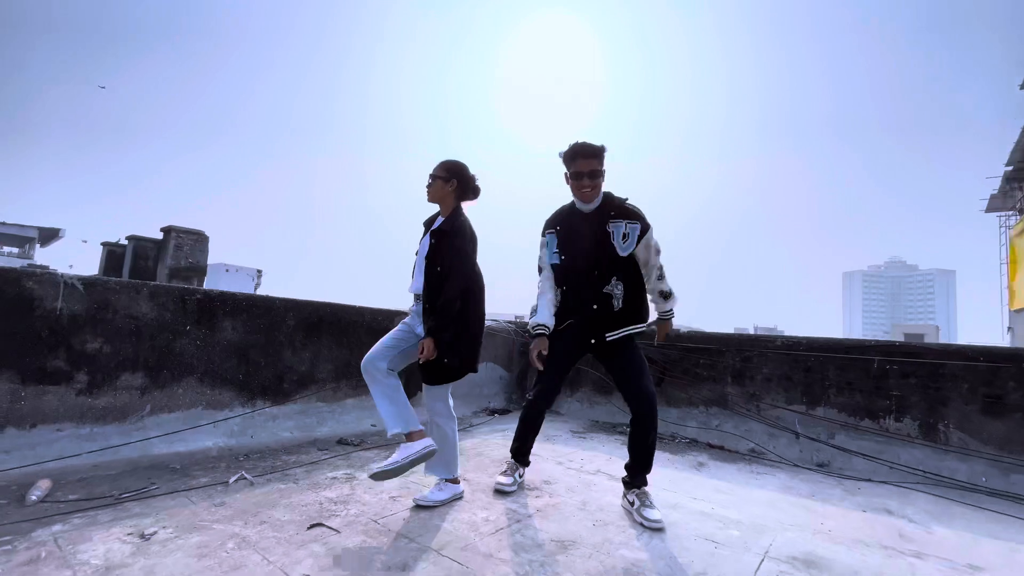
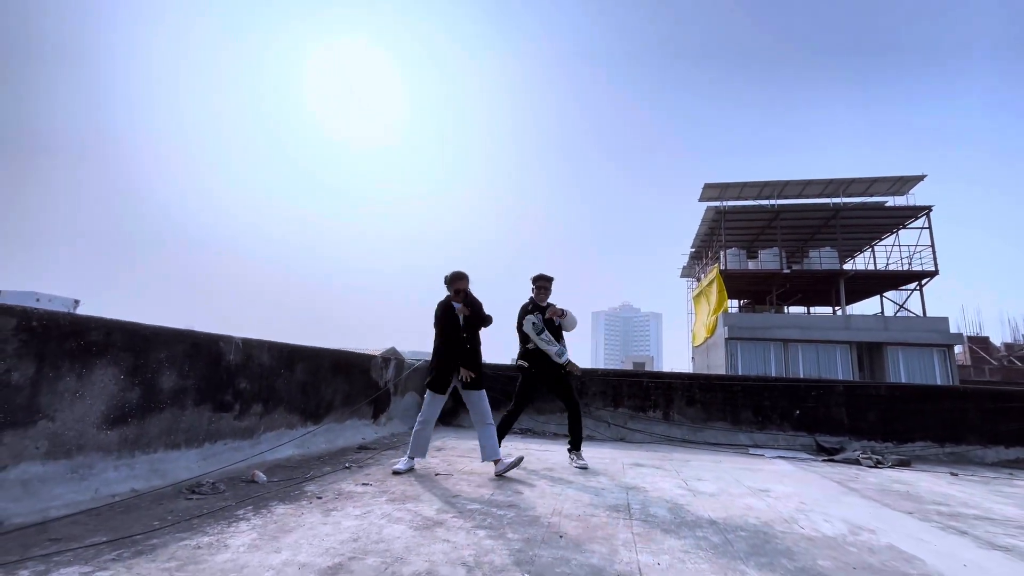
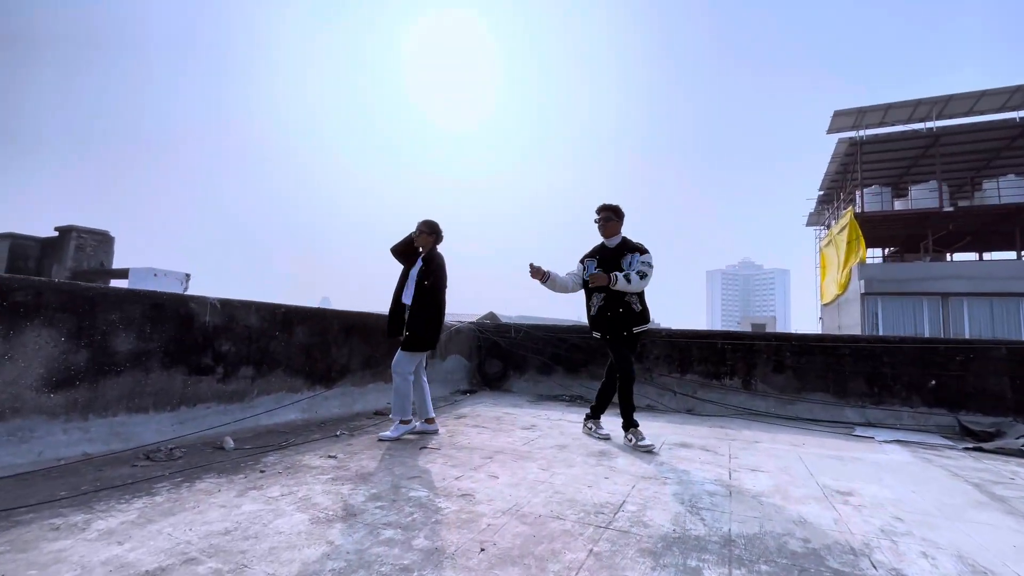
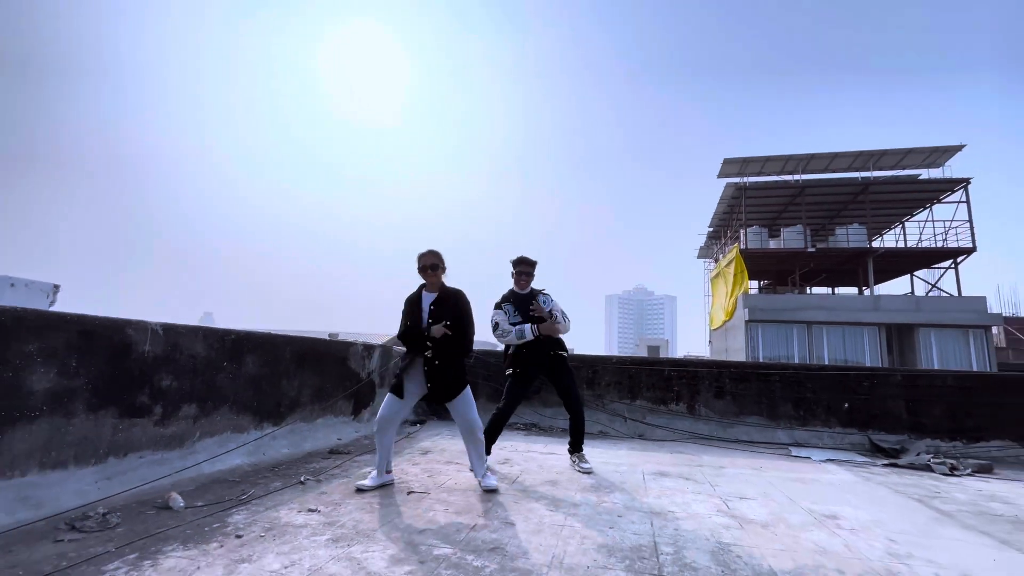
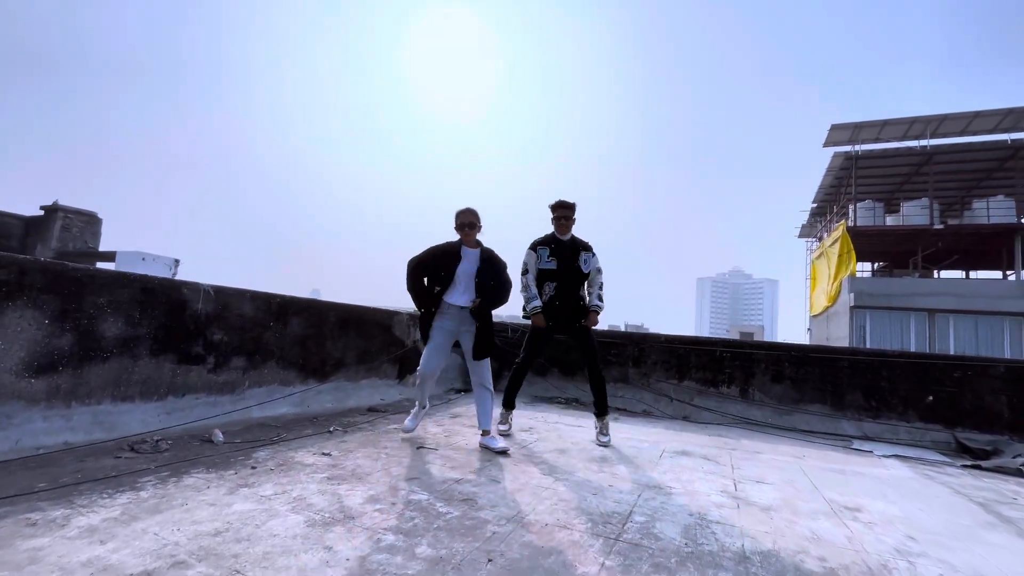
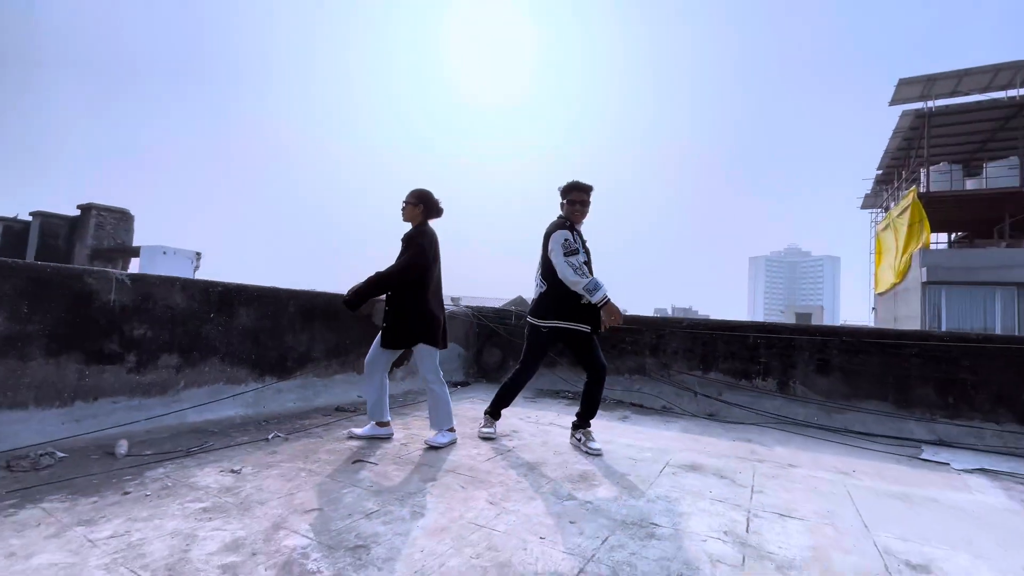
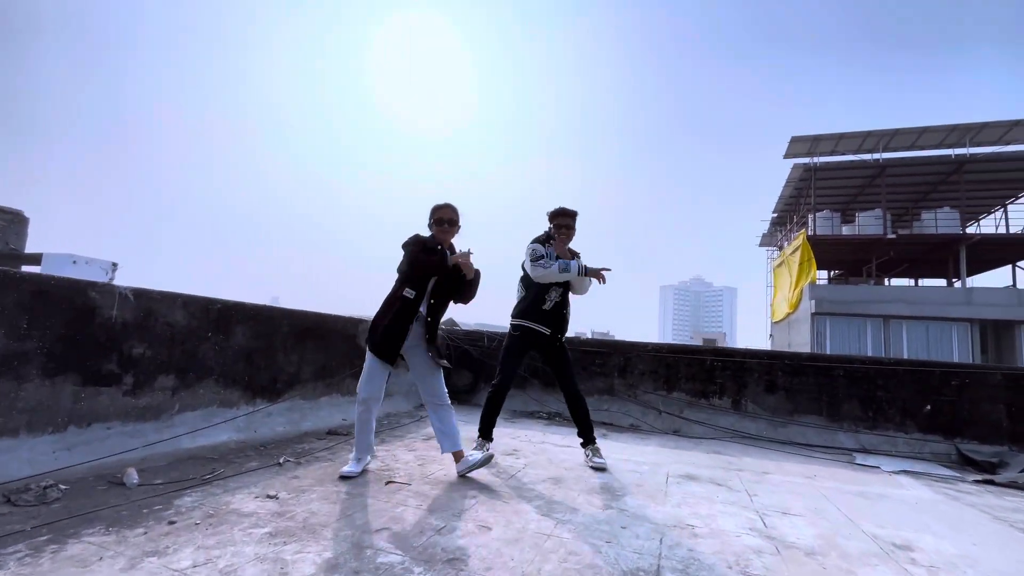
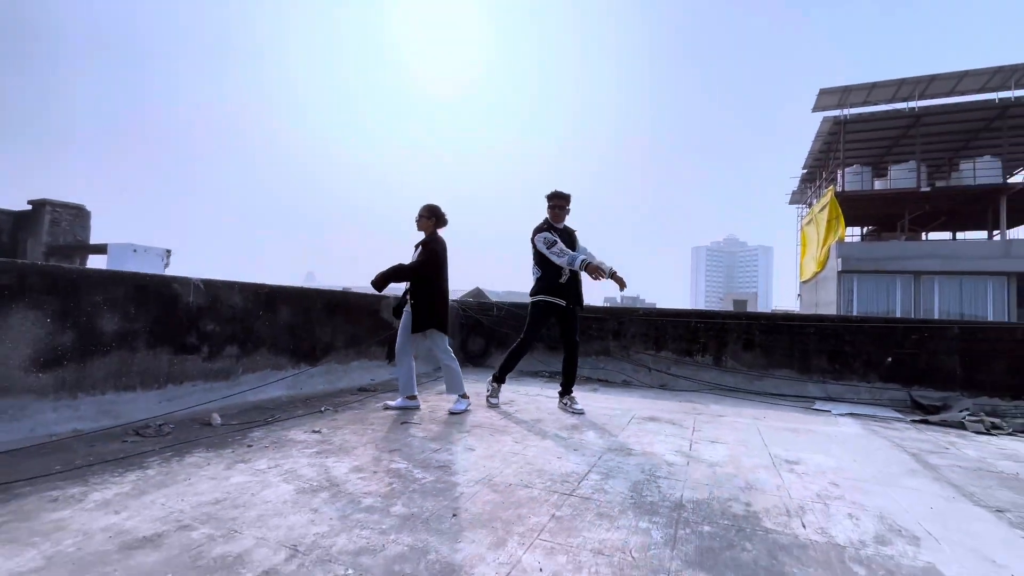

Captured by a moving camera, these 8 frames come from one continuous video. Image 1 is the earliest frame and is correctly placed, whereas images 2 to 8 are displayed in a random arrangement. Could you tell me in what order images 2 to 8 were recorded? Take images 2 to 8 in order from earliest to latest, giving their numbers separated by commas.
6, 8, 3, 5, 7, 4, 2
